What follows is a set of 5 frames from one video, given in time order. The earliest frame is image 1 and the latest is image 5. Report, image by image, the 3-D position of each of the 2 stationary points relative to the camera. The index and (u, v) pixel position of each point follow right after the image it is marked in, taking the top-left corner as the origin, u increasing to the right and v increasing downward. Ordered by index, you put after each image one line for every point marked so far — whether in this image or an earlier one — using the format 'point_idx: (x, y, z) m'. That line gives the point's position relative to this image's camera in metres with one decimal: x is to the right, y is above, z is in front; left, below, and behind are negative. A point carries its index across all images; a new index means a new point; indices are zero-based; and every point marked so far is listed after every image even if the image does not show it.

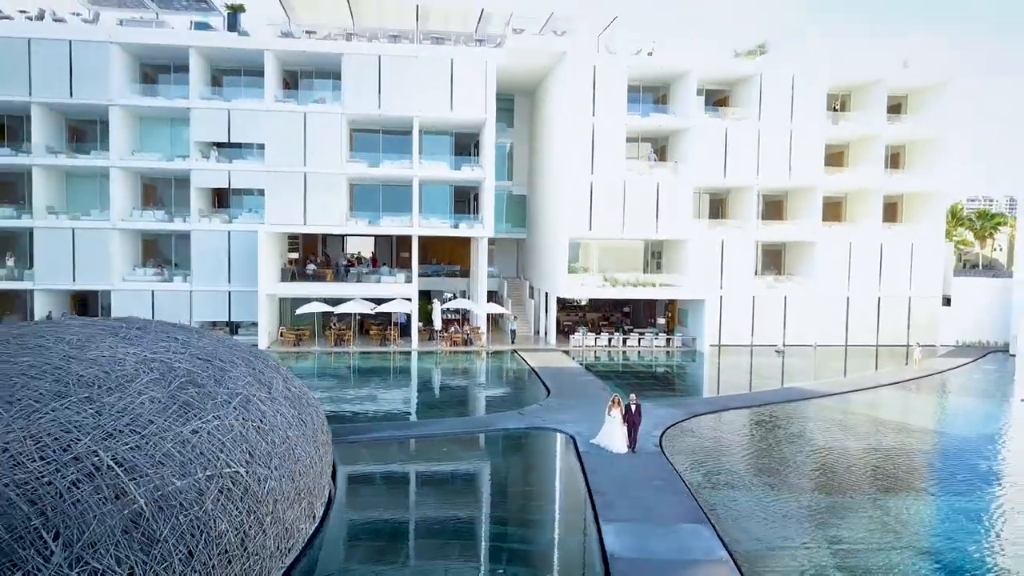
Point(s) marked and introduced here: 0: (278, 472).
0: (-3.2, -2.4, +10.2) m
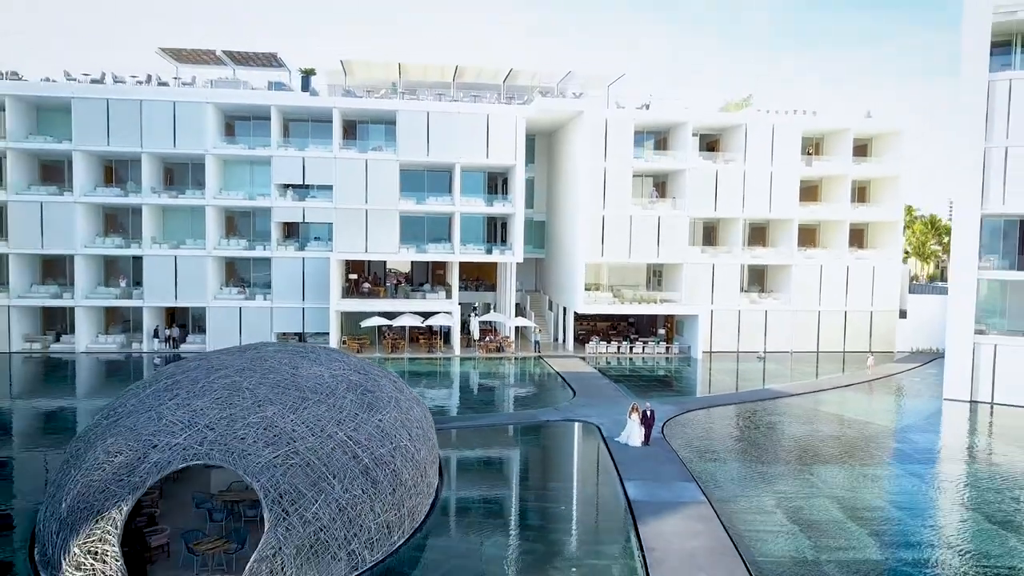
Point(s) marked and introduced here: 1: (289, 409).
0: (-1.9, -3.3, +16.2) m
1: (-4.1, -2.2, +14.1) m
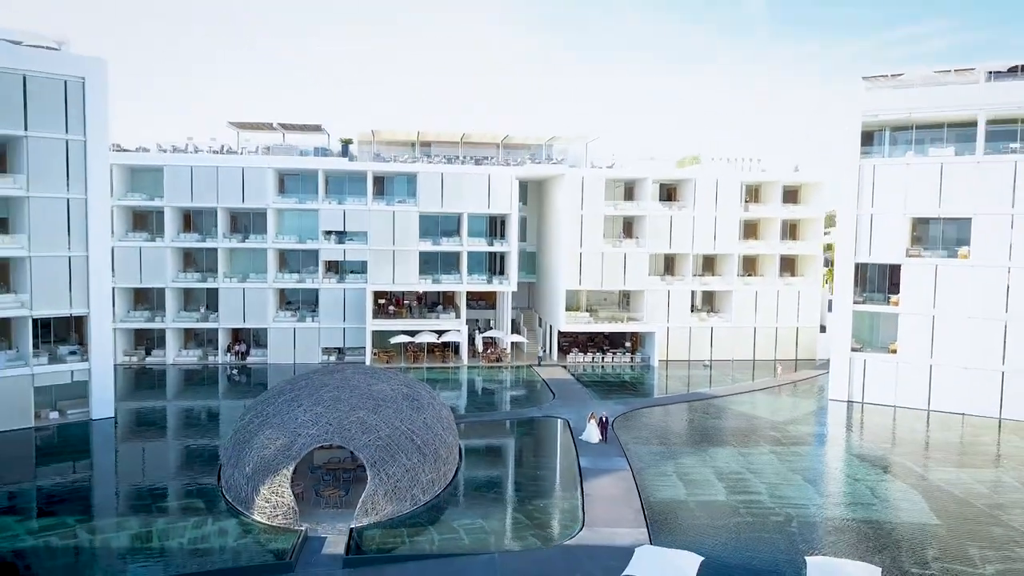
0: (-2.1, -4.9, +25.6) m
1: (-4.3, -3.8, +23.5) m
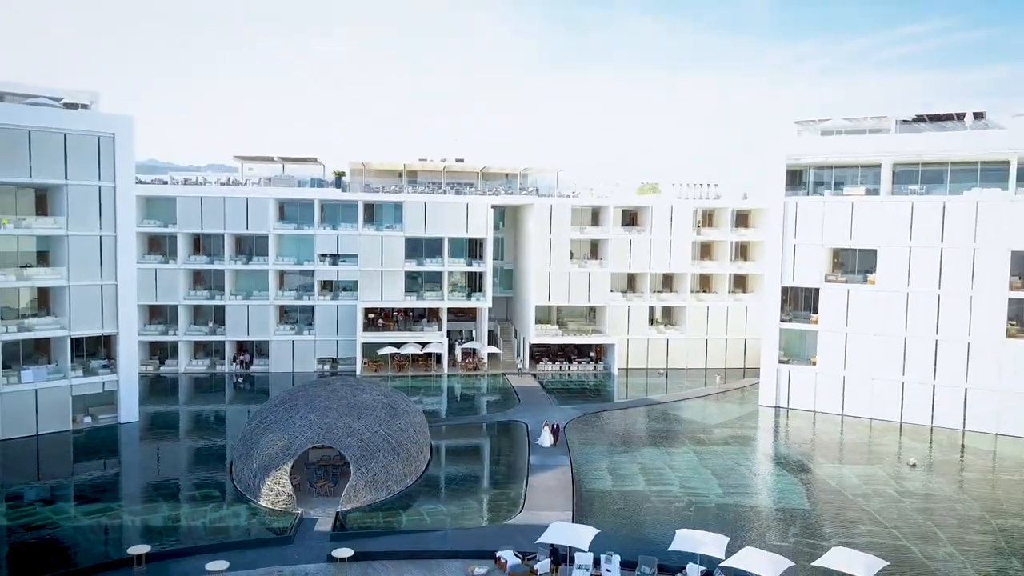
0: (-3.7, -6.0, +30.9) m
1: (-5.9, -4.9, +28.8) m
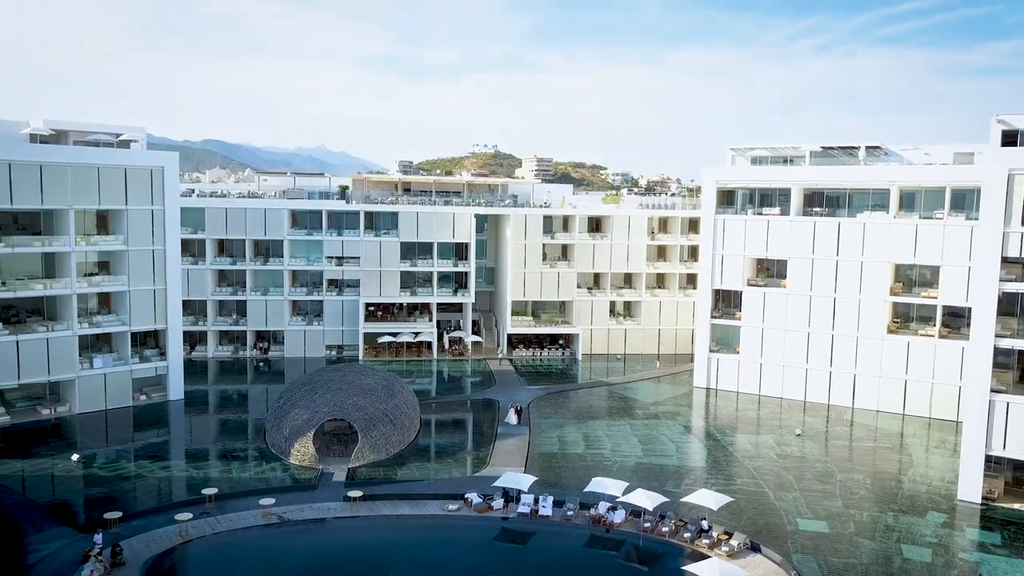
0: (-5.2, -6.4, +39.5) m
1: (-7.4, -5.4, +37.4) m
